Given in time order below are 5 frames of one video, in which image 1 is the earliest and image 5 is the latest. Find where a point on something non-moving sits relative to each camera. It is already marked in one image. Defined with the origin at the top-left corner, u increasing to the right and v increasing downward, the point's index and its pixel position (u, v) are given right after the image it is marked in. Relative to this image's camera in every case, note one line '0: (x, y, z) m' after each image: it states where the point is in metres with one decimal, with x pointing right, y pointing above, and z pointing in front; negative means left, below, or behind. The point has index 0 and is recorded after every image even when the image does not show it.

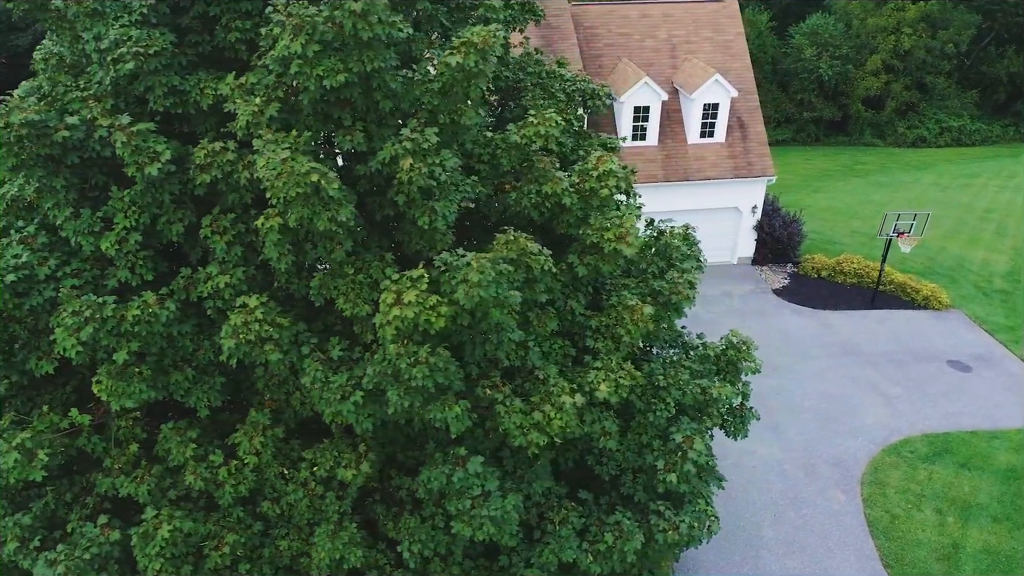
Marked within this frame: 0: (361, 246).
0: (-1.5, +0.4, +7.2) m
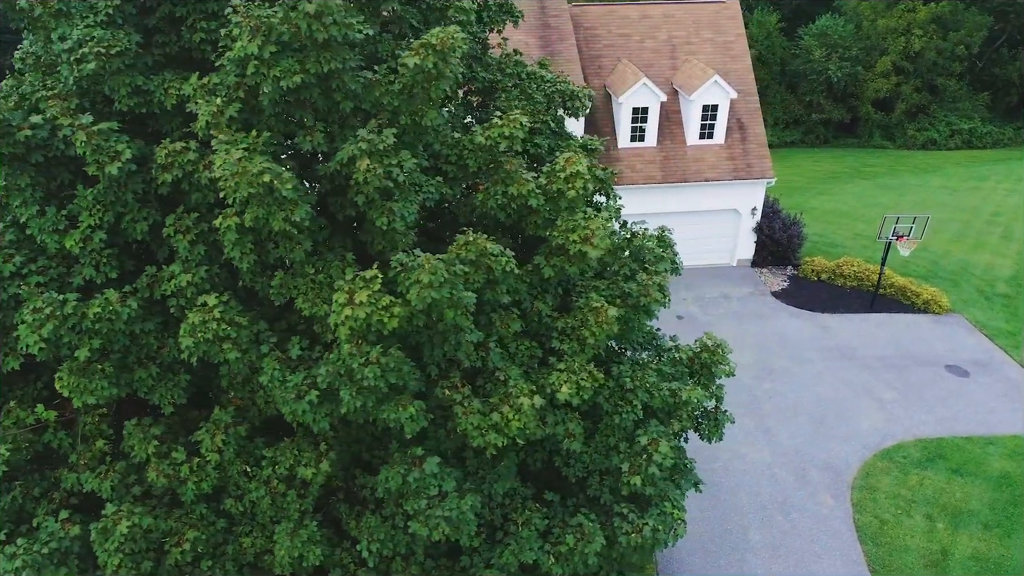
0: (-1.9, +0.4, +7.2) m
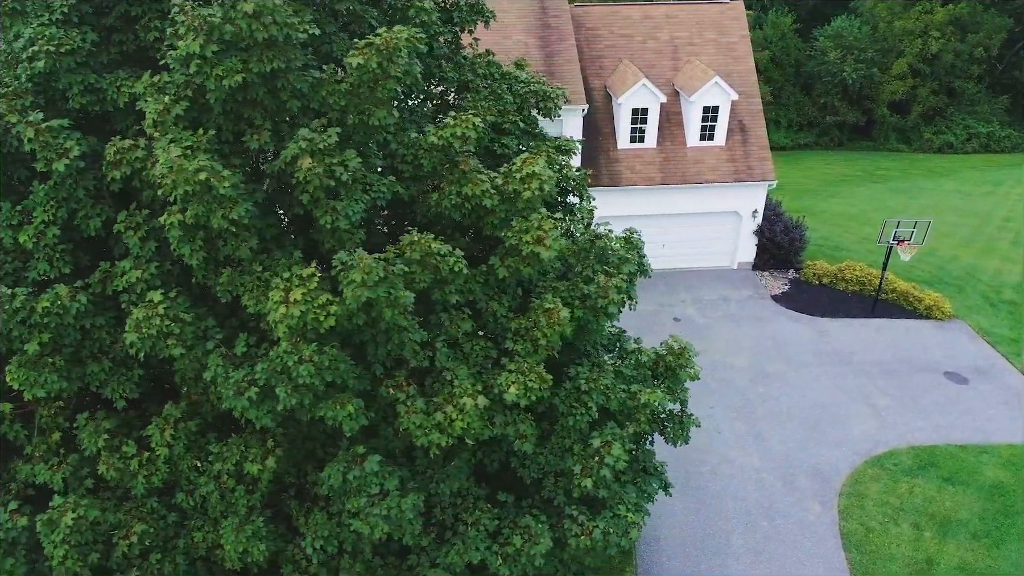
0: (-2.4, +0.4, +7.2) m
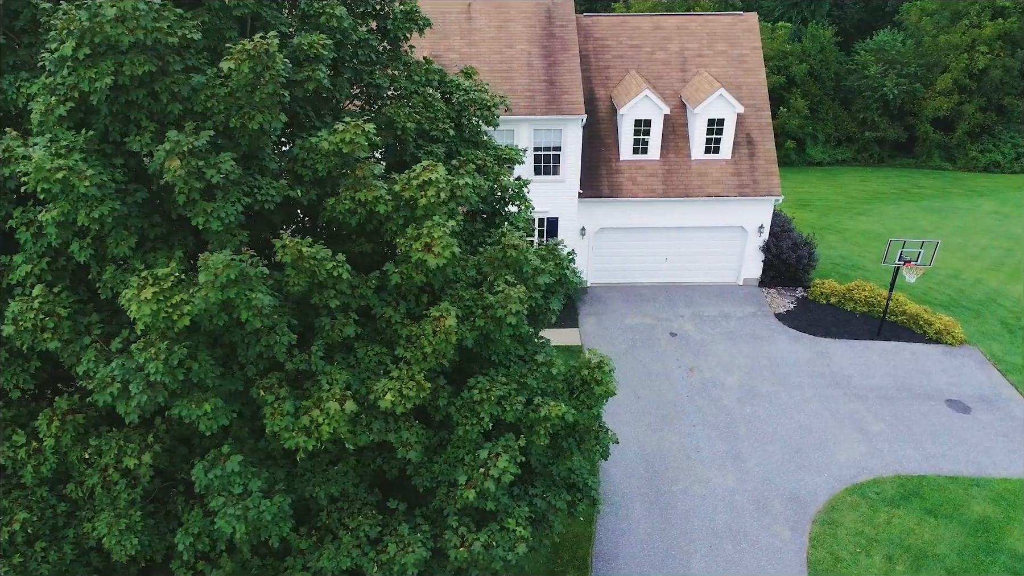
0: (-3.7, +0.5, +7.4) m
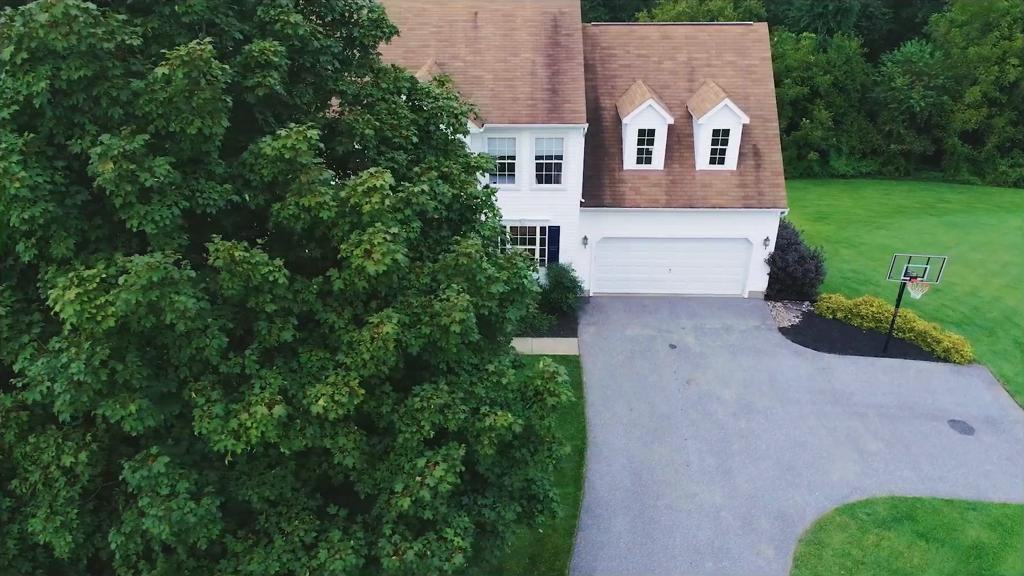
0: (-4.3, +0.5, +7.5) m
